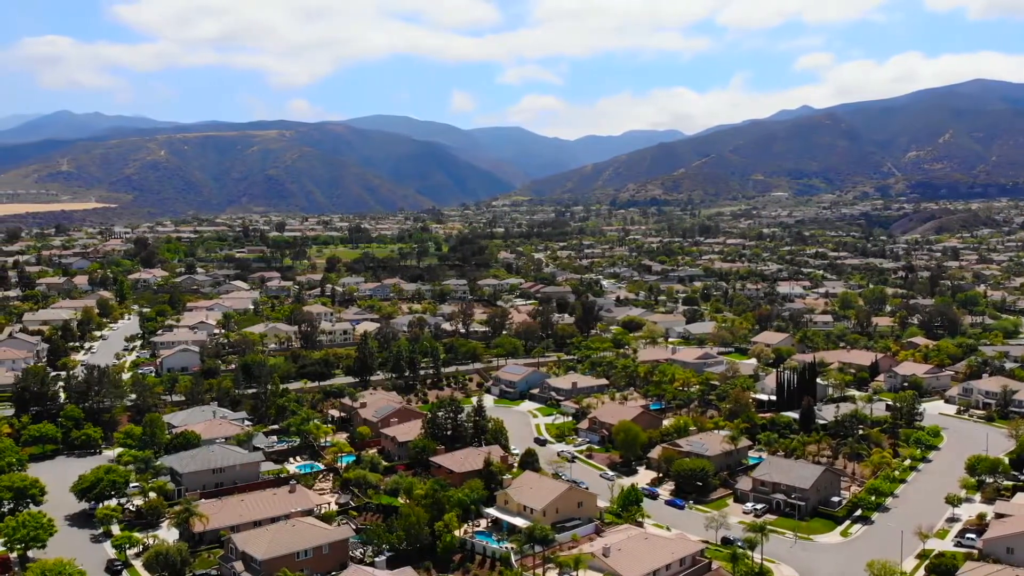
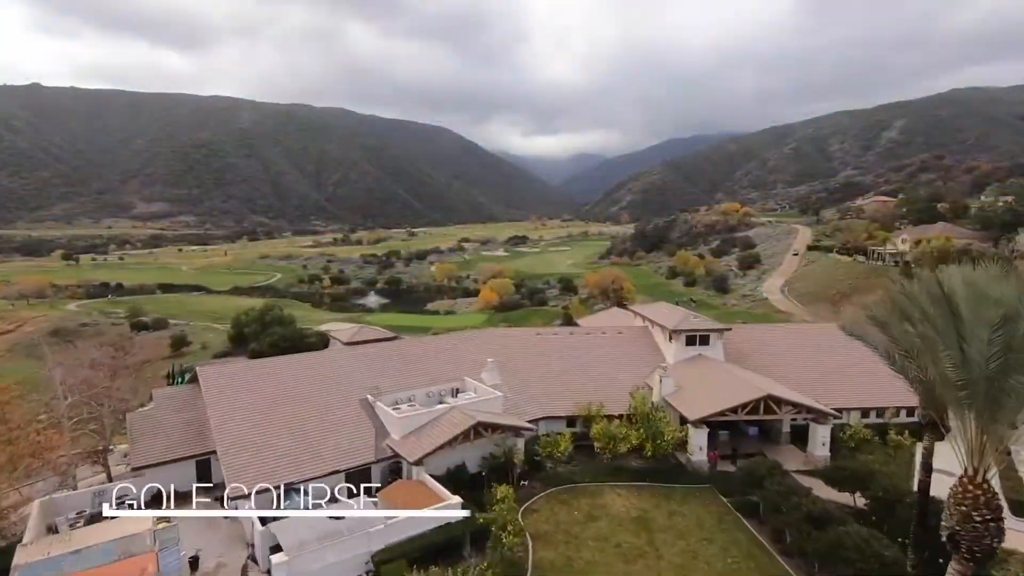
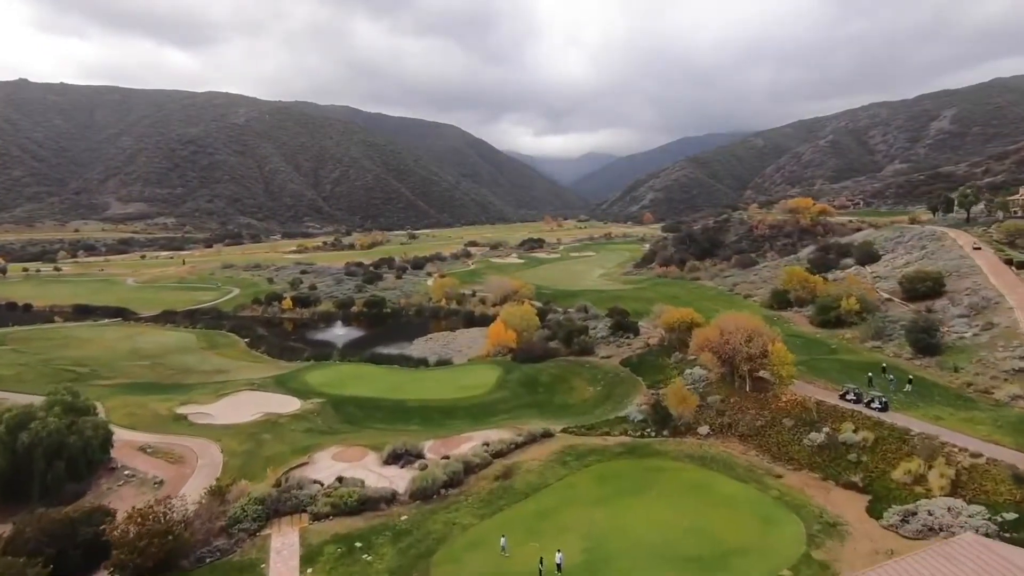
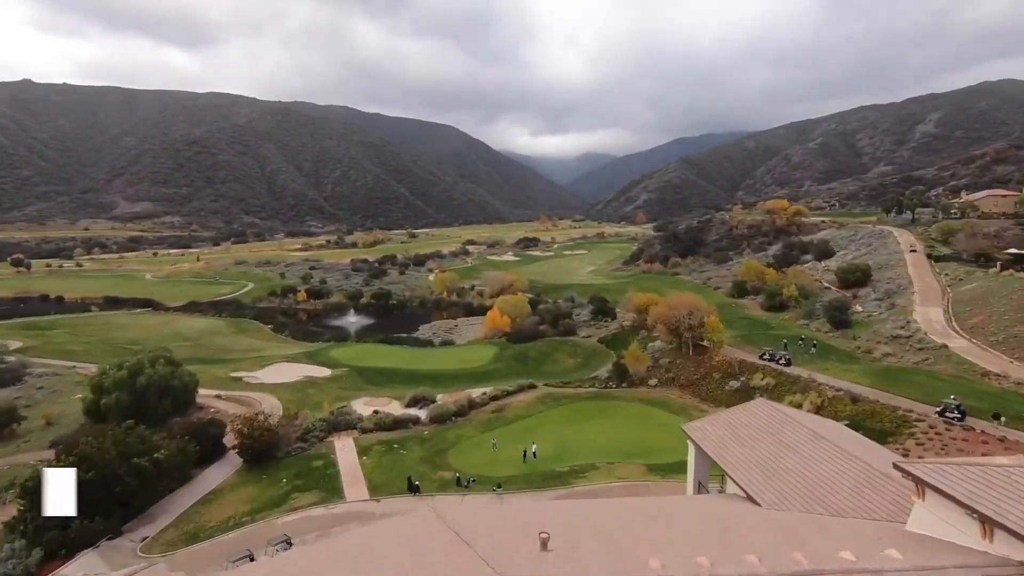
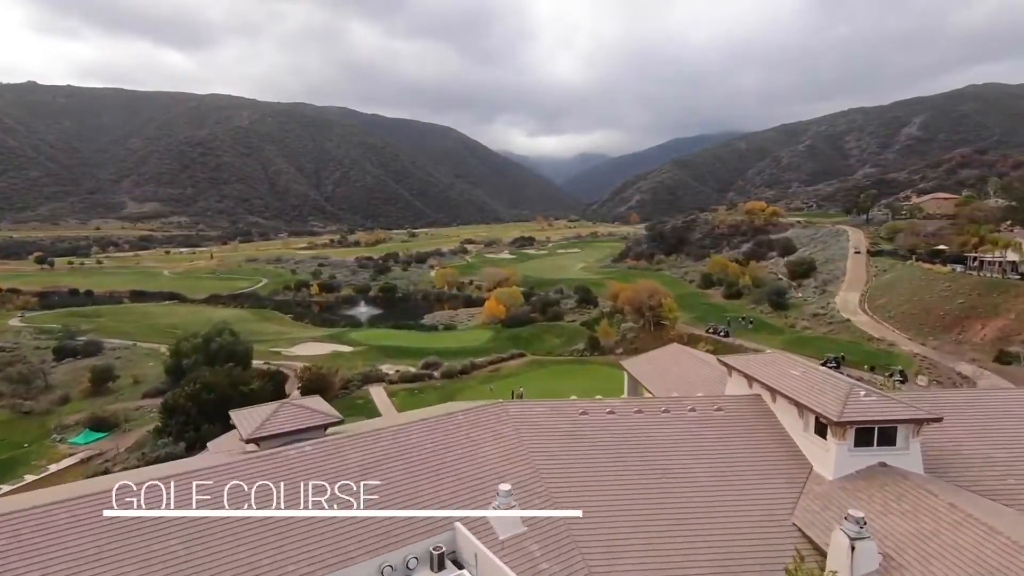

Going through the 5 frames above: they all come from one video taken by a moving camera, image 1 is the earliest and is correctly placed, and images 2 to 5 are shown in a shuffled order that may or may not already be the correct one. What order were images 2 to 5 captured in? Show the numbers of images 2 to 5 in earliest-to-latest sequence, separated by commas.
2, 5, 4, 3
